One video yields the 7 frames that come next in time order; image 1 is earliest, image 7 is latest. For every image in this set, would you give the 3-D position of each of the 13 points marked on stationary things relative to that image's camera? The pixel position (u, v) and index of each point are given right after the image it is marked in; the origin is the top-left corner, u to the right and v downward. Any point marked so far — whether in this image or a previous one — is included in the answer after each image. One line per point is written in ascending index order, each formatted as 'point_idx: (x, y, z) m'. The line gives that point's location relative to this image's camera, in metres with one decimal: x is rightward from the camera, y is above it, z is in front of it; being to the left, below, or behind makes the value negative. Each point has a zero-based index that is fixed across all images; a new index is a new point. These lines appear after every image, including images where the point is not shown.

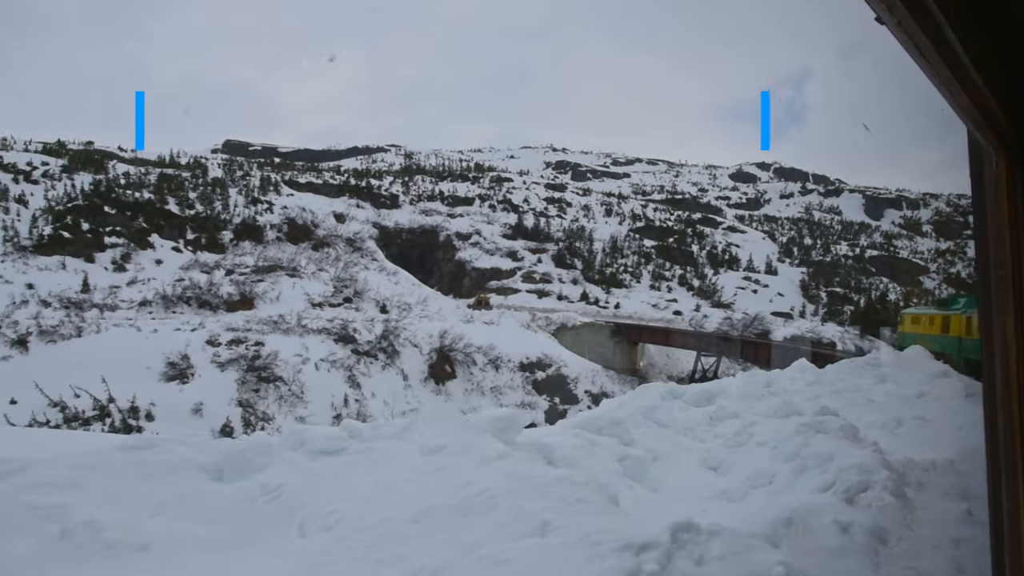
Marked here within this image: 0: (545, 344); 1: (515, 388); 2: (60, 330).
0: (+1.1, -1.6, +18.1) m
1: (+0.2, -2.6, +15.9) m
2: (-8.0, -0.8, +10.8) m
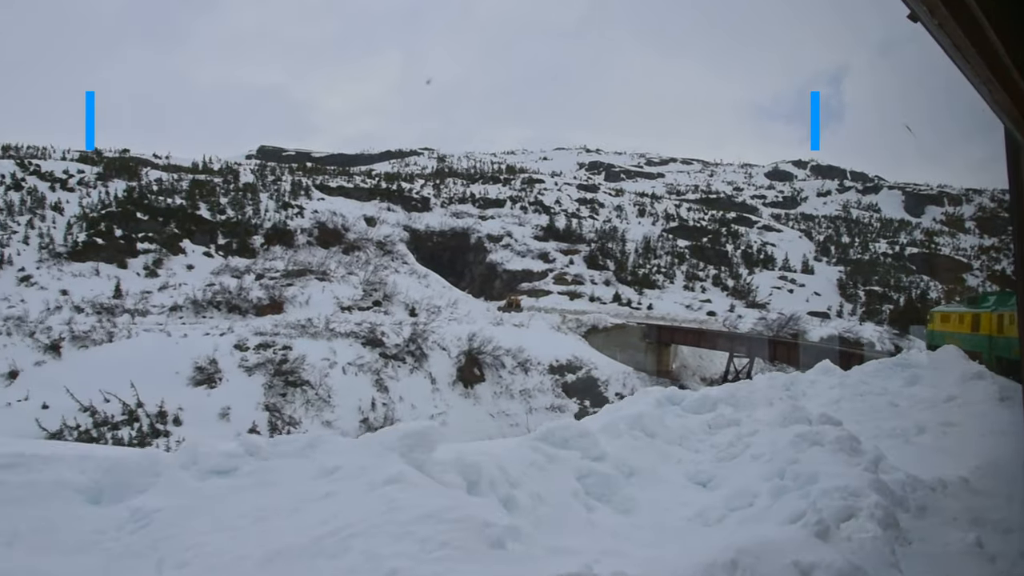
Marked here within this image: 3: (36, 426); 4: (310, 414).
0: (+1.9, -1.6, +17.8) m
1: (+0.9, -2.6, +15.5) m
2: (-7.5, -0.9, +10.9) m
3: (-6.7, -1.9, +8.5) m
4: (-3.5, -2.2, +10.6) m
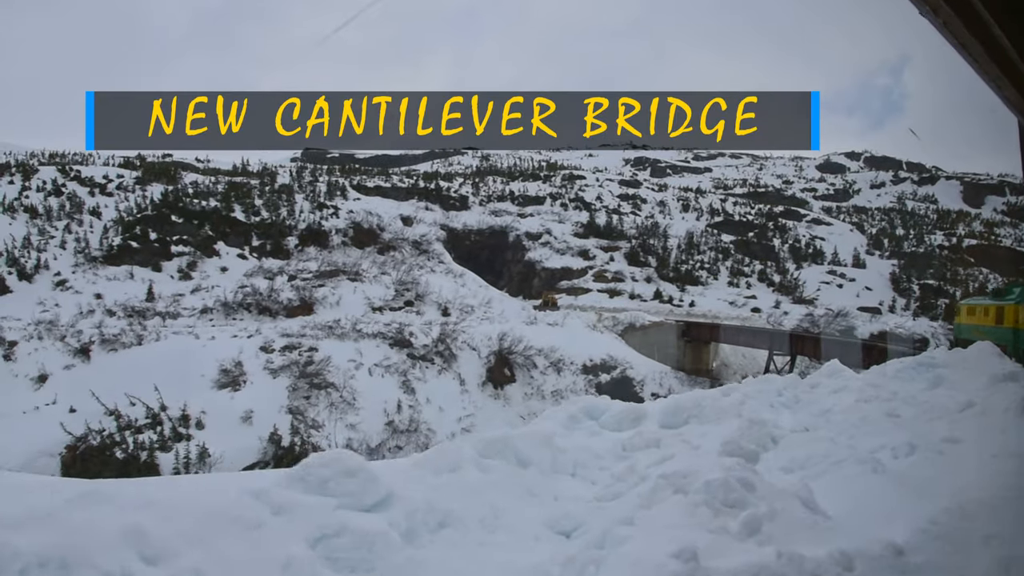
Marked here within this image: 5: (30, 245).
0: (+2.8, -1.6, +17.2) m
1: (+1.7, -2.6, +15.1) m
2: (-7.1, -0.9, +10.9) m
3: (-6.4, -2.0, +8.5) m
4: (-3.1, -2.2, +10.4) m
5: (-11.5, +1.0, +14.3) m
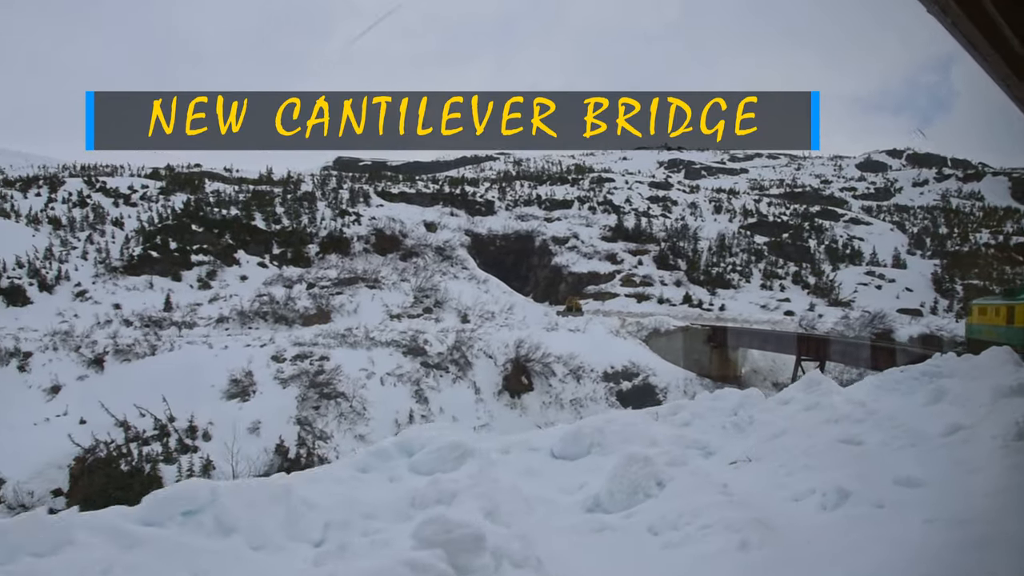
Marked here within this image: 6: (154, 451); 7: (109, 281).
0: (+3.3, -1.7, +16.8) m
1: (+2.1, -2.7, +14.7) m
2: (-6.9, -1.1, +11.0) m
3: (-6.3, -2.2, +8.5) m
4: (-2.9, -2.4, +10.3) m
5: (-11.2, +0.8, +14.5) m
6: (-5.1, -2.3, +8.6) m
7: (-9.7, +0.2, +14.5) m
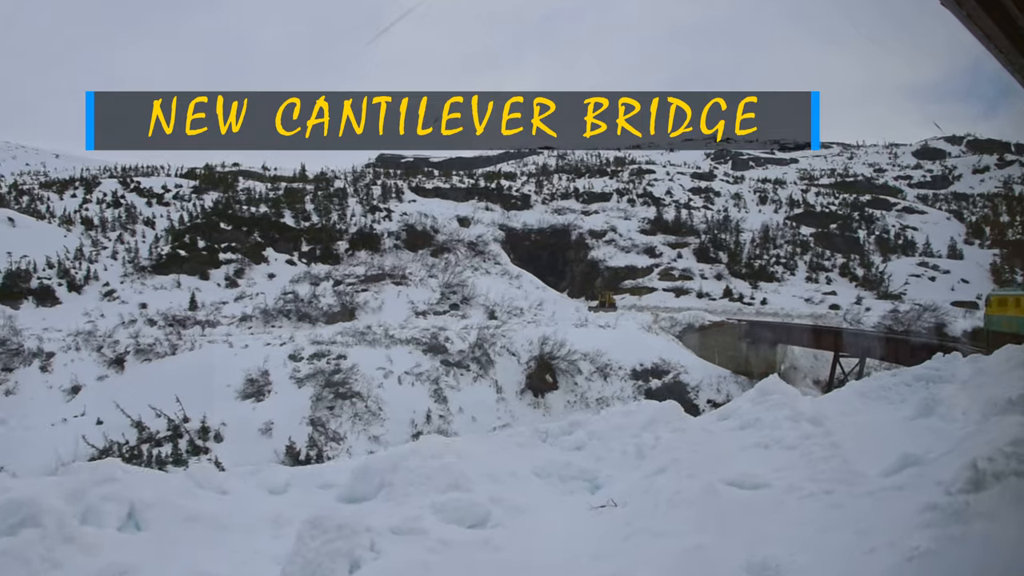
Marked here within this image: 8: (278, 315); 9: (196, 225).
0: (+4.0, -1.6, +16.3) m
1: (+2.6, -2.6, +14.2) m
2: (-6.5, -1.1, +11.1) m
3: (-6.1, -2.2, +8.6) m
4: (-2.6, -2.4, +10.2) m
5: (-10.6, +0.8, +14.8) m
6: (-5.0, -2.4, +8.6) m
7: (-9.2, +0.2, +14.8) m
8: (-5.7, -0.7, +14.8) m
9: (-9.3, +1.9, +17.8) m
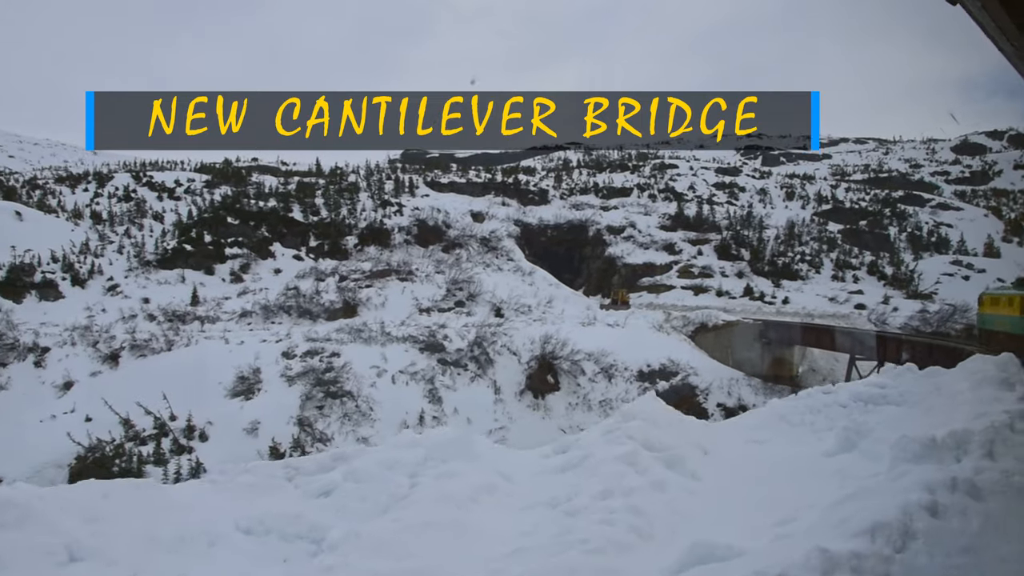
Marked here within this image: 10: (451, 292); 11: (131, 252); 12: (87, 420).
0: (+4.0, -1.6, +15.9) m
1: (+2.6, -2.7, +14.0) m
2: (-6.7, -1.0, +11.1) m
3: (-6.3, -2.2, +8.6) m
4: (-2.8, -2.4, +10.1) m
5: (-10.6, +0.9, +15.0) m
6: (-5.2, -2.3, +8.6) m
7: (-9.2, +0.3, +14.9) m
8: (-5.7, -0.6, +14.8) m
9: (-9.2, +2.0, +17.9) m
10: (-2.0, -0.1, +18.9) m
11: (-9.9, +0.9, +15.6) m
12: (-6.5, -2.0, +9.1) m
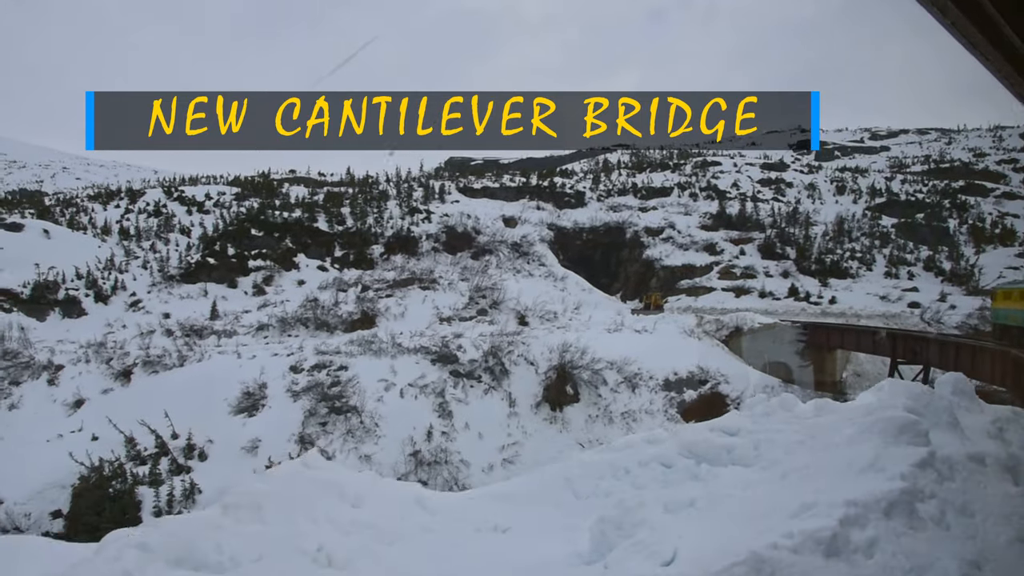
0: (+4.5, -1.8, +15.3) m
1: (+2.9, -2.8, +13.4) m
2: (-6.5, -1.3, +11.2) m
3: (-6.3, -2.5, +8.7) m
4: (-2.7, -2.6, +9.9) m
5: (-10.2, +0.6, +15.4) m
6: (-5.2, -2.6, +8.7) m
7: (-8.8, 0.0, +15.2) m
8: (-5.3, -0.9, +14.8) m
9: (-8.6, +1.7, +18.2) m
10: (-1.4, -0.4, +18.7) m
11: (-9.4, +0.6, +16.0) m
12: (-6.4, -2.3, +9.2) m
